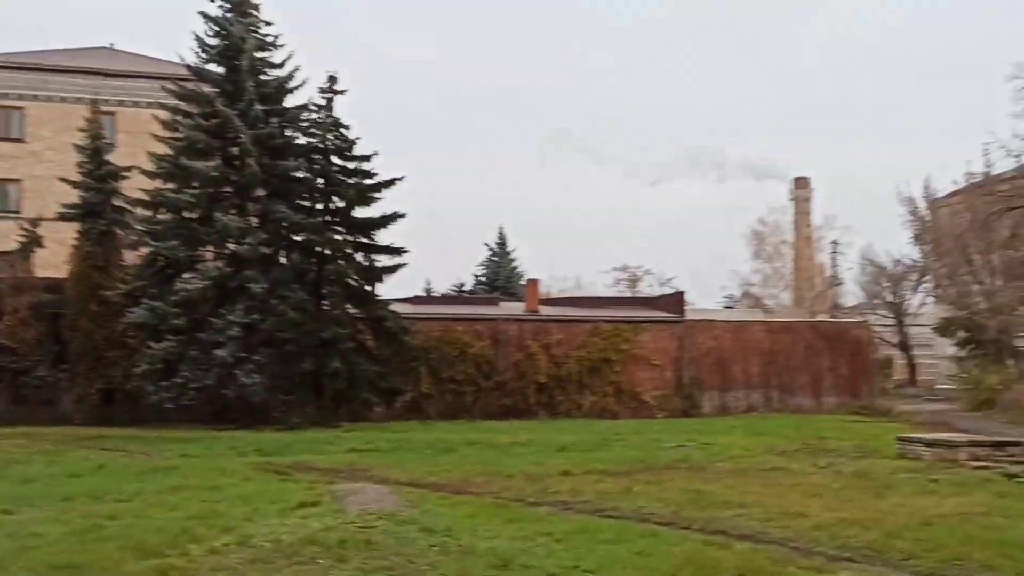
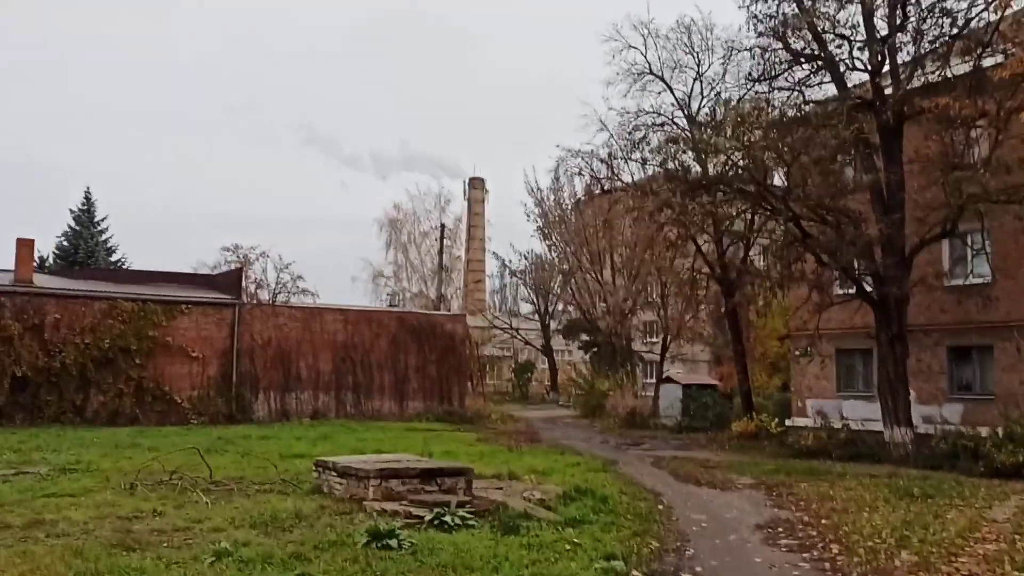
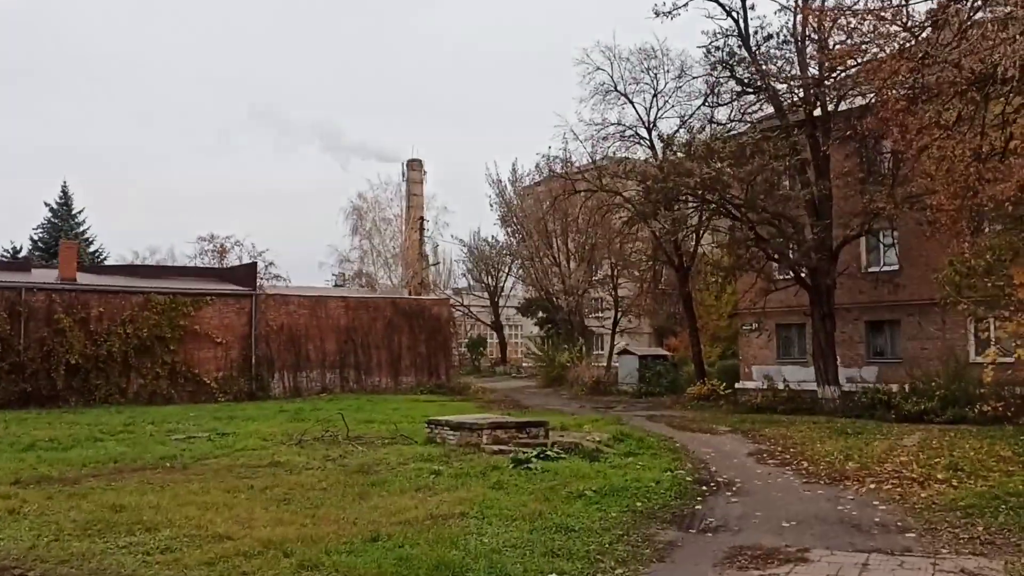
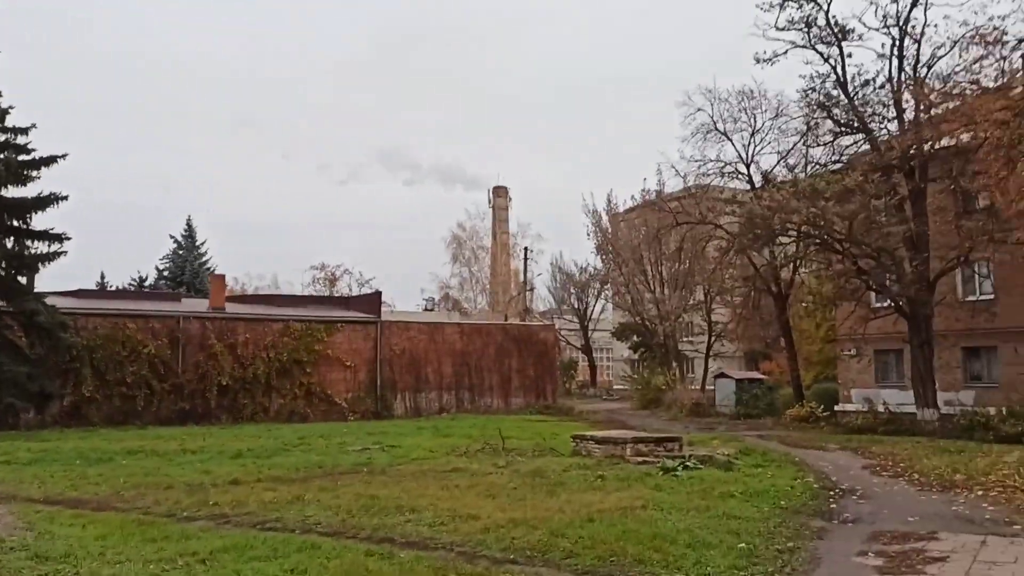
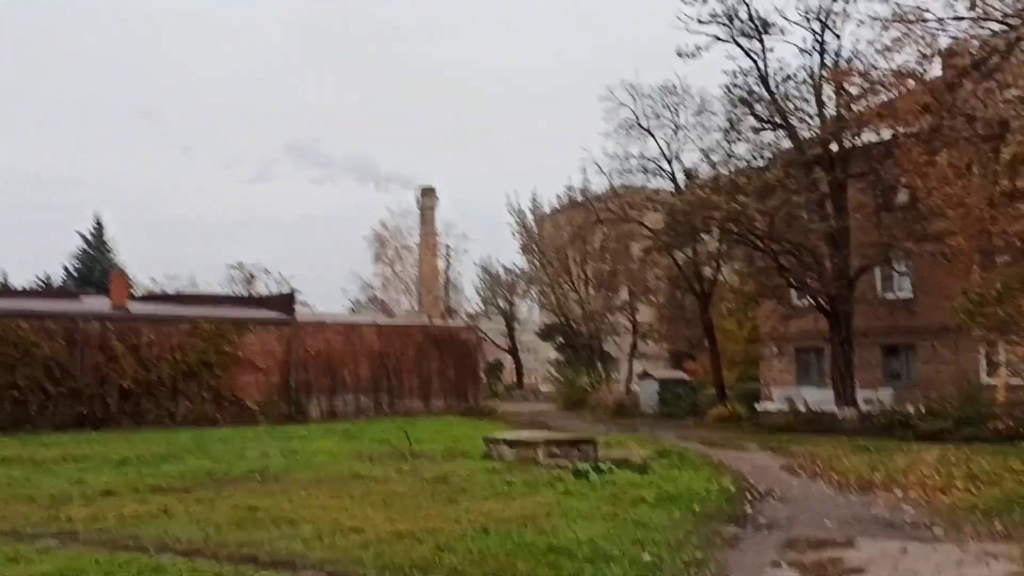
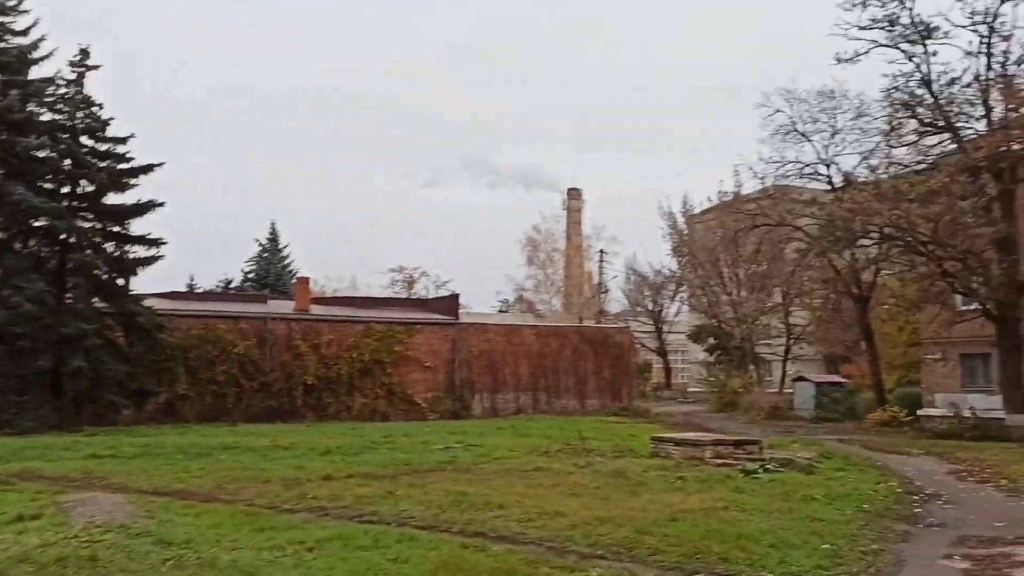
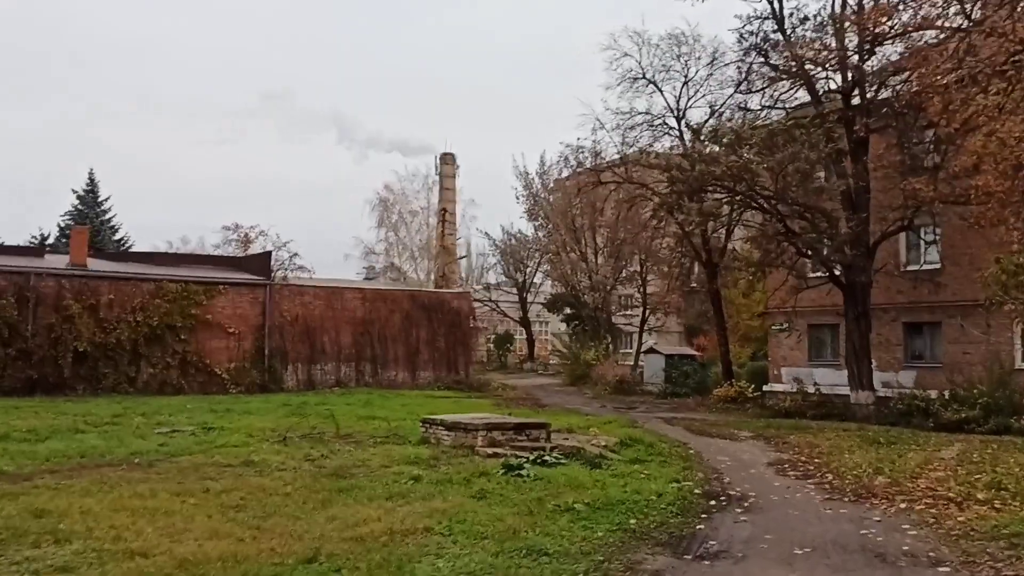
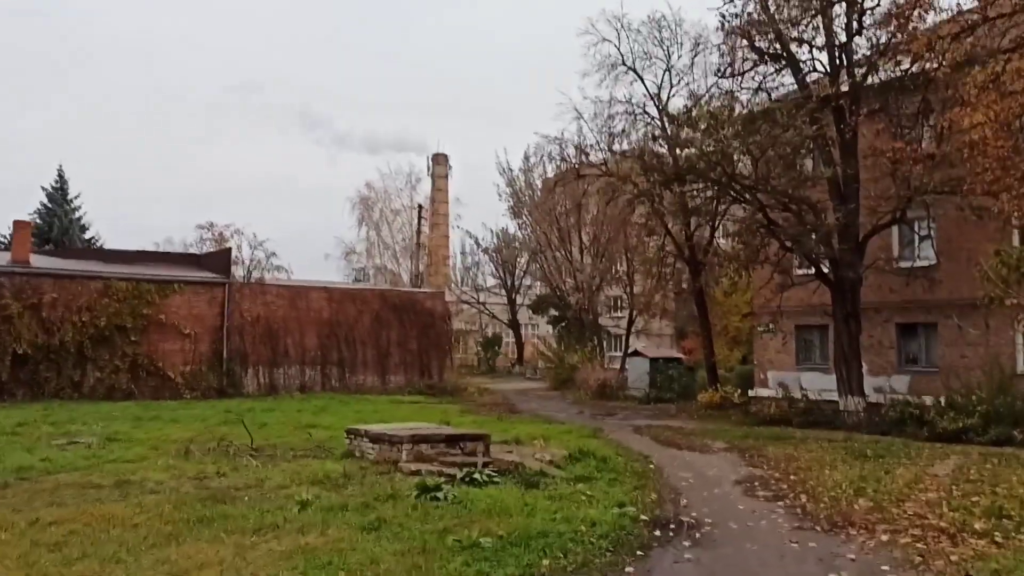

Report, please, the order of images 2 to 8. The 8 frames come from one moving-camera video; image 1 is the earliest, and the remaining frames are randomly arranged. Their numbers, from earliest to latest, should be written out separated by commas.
6, 4, 5, 3, 7, 8, 2
